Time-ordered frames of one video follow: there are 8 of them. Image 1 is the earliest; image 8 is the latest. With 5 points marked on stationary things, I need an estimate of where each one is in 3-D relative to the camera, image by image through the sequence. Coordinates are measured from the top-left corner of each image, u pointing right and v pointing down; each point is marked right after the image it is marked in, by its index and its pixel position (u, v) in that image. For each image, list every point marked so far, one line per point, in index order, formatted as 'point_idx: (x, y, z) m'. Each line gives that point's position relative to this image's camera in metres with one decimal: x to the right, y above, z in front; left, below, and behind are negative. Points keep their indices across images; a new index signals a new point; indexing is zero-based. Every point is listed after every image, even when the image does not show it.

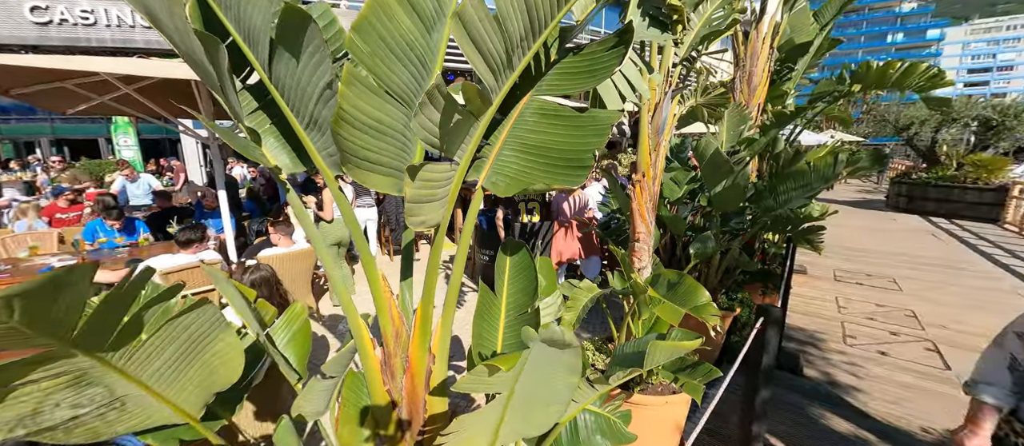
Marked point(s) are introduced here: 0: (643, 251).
0: (+0.7, -0.2, +2.2) m
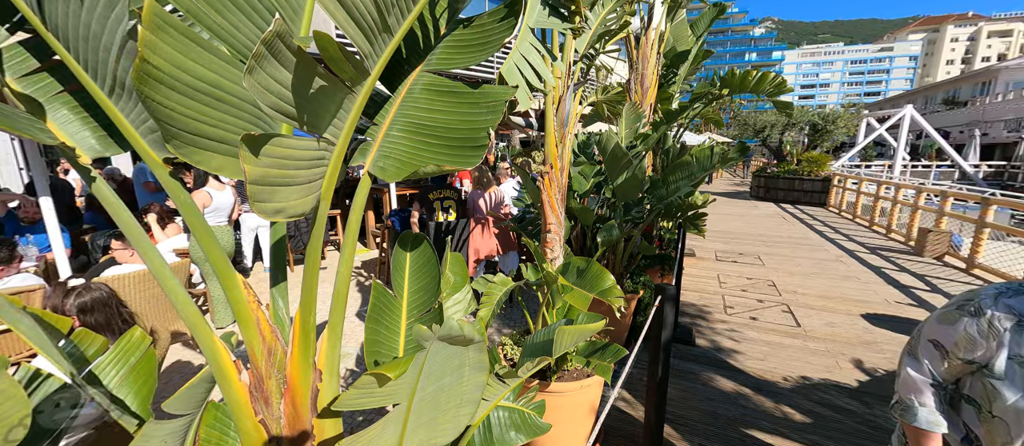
0: (+0.2, -0.1, +2.2) m
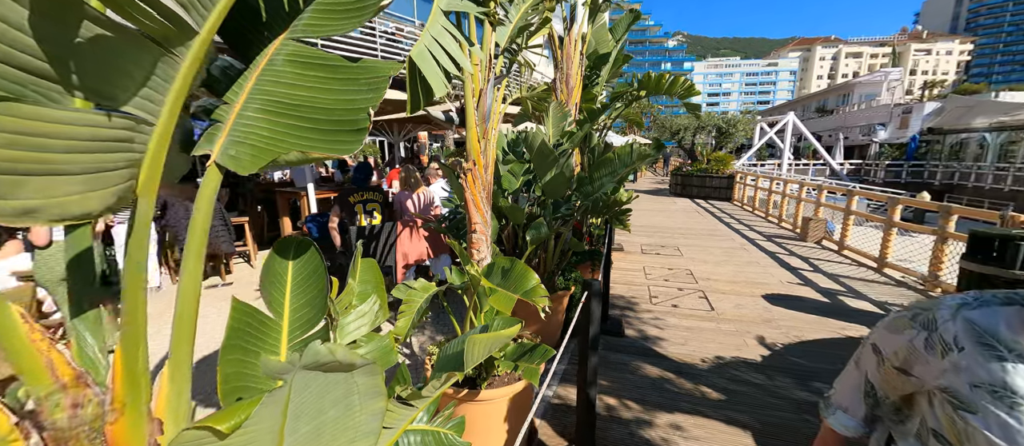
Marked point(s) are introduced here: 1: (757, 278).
0: (-0.2, -0.1, +2.1) m
1: (+3.6, -0.8, +5.7) m
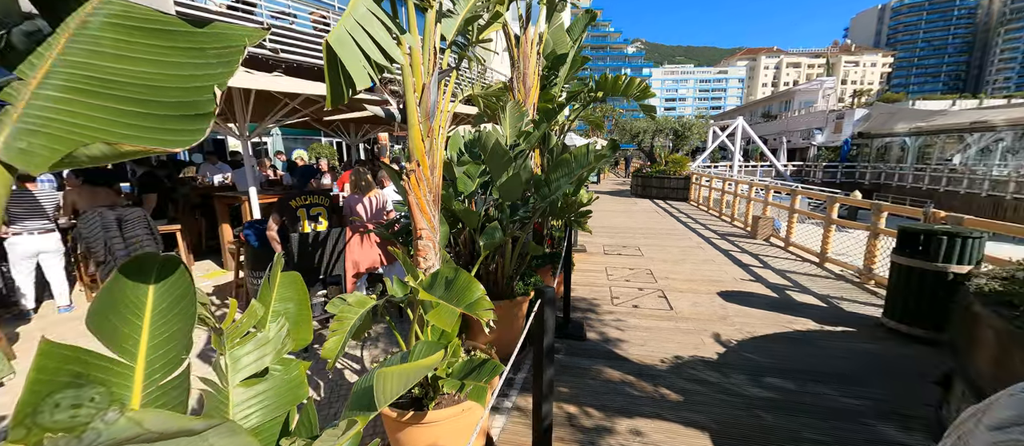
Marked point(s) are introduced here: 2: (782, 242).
0: (-0.4, -0.1, +1.9) m
1: (+3.0, -0.8, +5.9) m
2: (+5.4, -0.4, +7.8) m
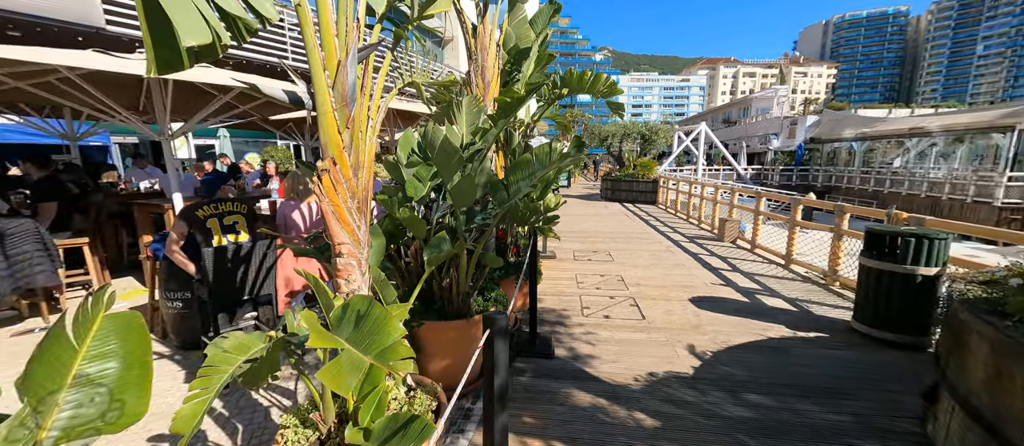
0: (-0.6, -0.2, +1.6) m
1: (+2.5, -0.8, +5.7) m
2: (+4.8, -0.4, +7.8) m
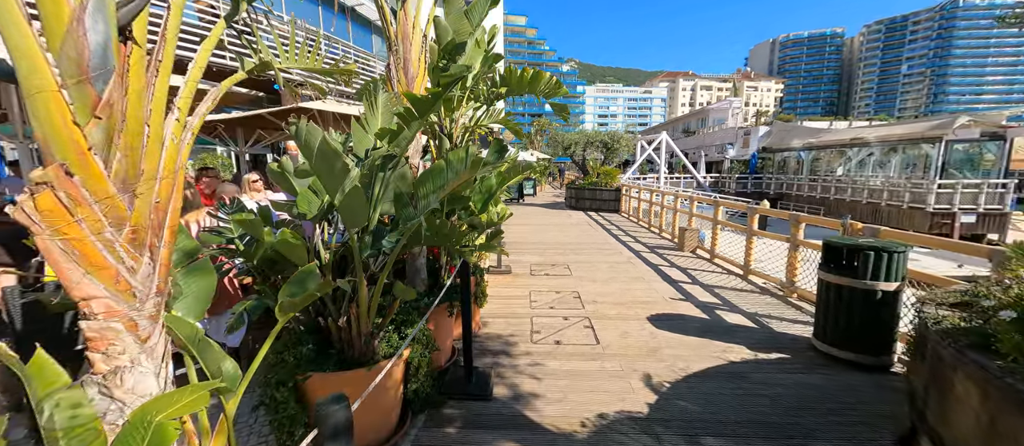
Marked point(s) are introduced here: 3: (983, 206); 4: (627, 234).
0: (-1.0, -0.3, +1.0) m
1: (+1.8, -1.0, +5.4) m
2: (+3.9, -0.6, +7.7) m
3: (+17.8, +0.7, +14.8) m
4: (+3.1, -0.3, +10.4) m
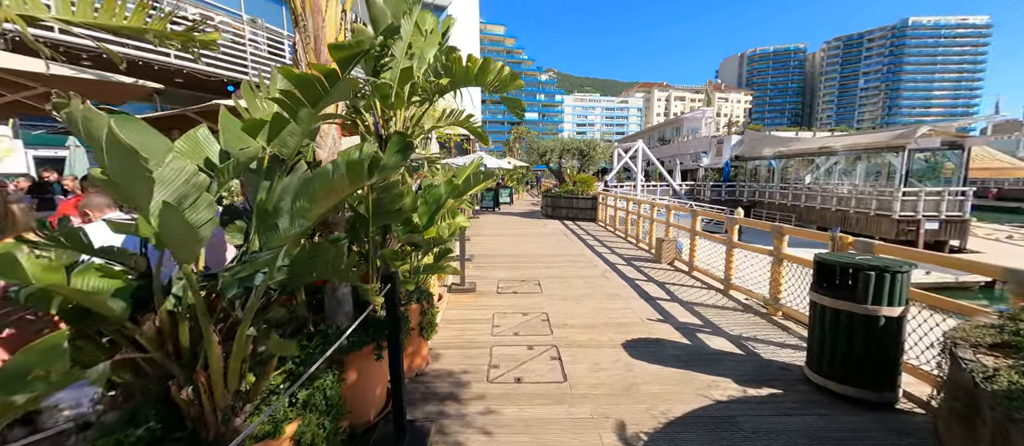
0: (-1.3, -0.4, +0.4) m
1: (+1.3, -1.2, +4.9) m
2: (+3.3, -0.8, +7.3) m
3: (+16.8, +0.4, +15.2) m
4: (+2.3, -0.5, +10.0) m
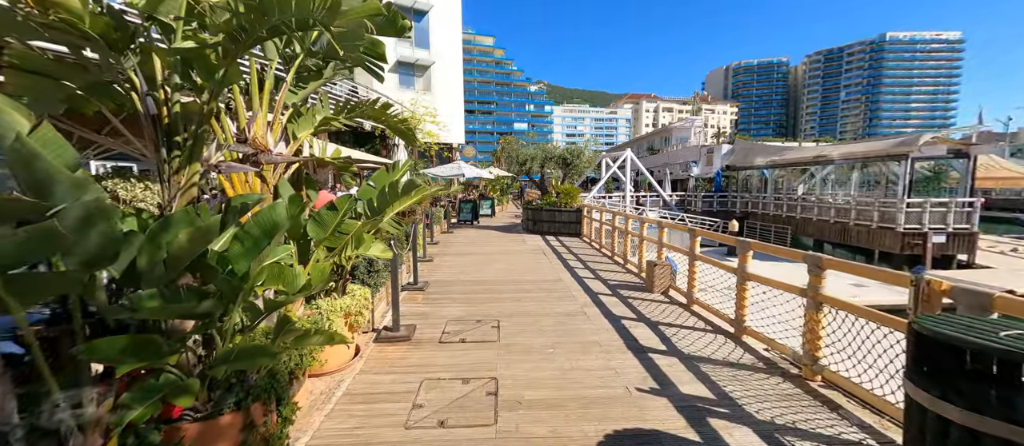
0: (-1.8, -0.5, -1.1) m
1: (+0.7, -1.4, +3.5) m
2: (+2.6, -1.1, +5.9) m
3: (+16.0, -0.1, +14.2) m
4: (+1.6, -0.9, +8.6) m
